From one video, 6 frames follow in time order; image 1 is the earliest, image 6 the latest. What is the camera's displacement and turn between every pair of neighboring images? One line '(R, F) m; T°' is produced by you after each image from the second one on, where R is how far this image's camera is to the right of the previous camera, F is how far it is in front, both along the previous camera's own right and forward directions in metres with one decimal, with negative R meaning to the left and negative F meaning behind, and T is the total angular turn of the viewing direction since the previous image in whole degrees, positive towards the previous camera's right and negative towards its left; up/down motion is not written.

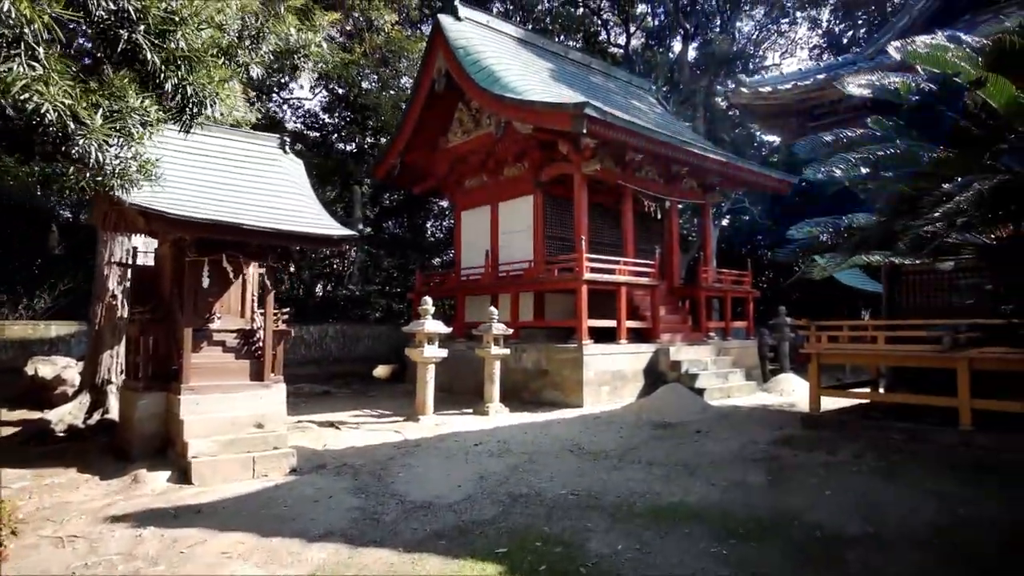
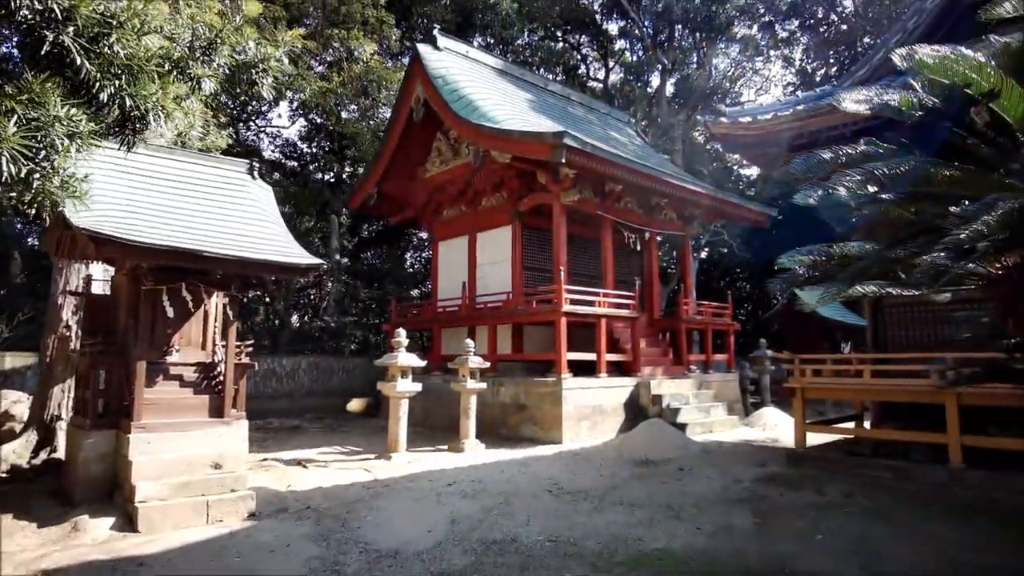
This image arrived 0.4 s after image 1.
(0.0, +0.2) m; +2°
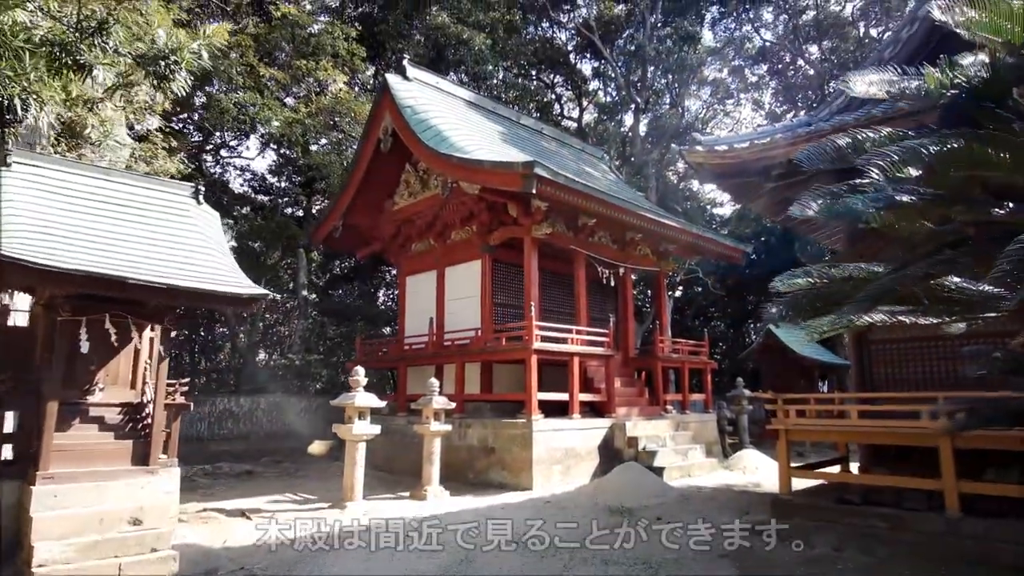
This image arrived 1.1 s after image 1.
(+0.1, +0.4) m; +2°
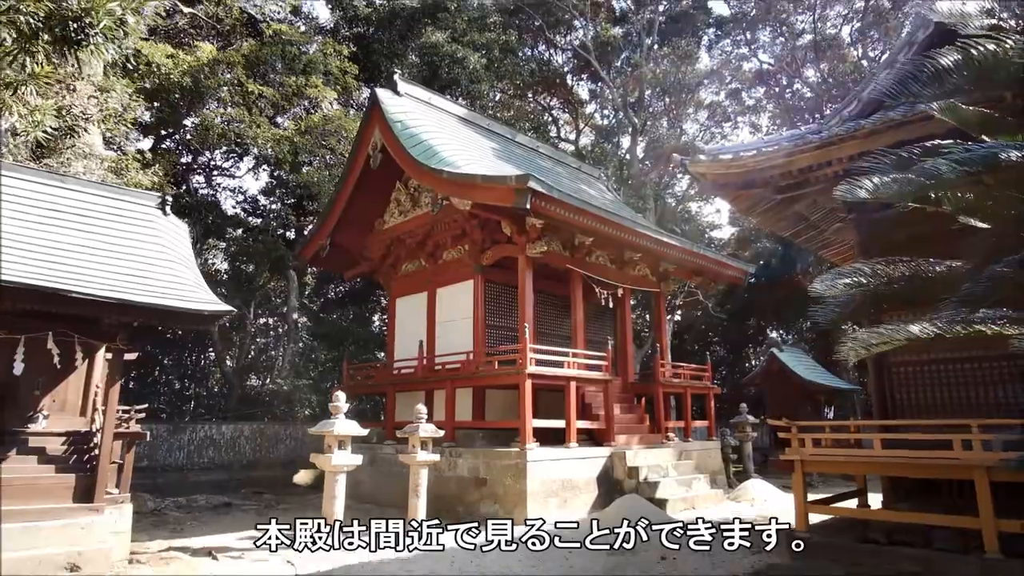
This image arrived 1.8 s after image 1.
(+0.1, +0.4) m; 0°
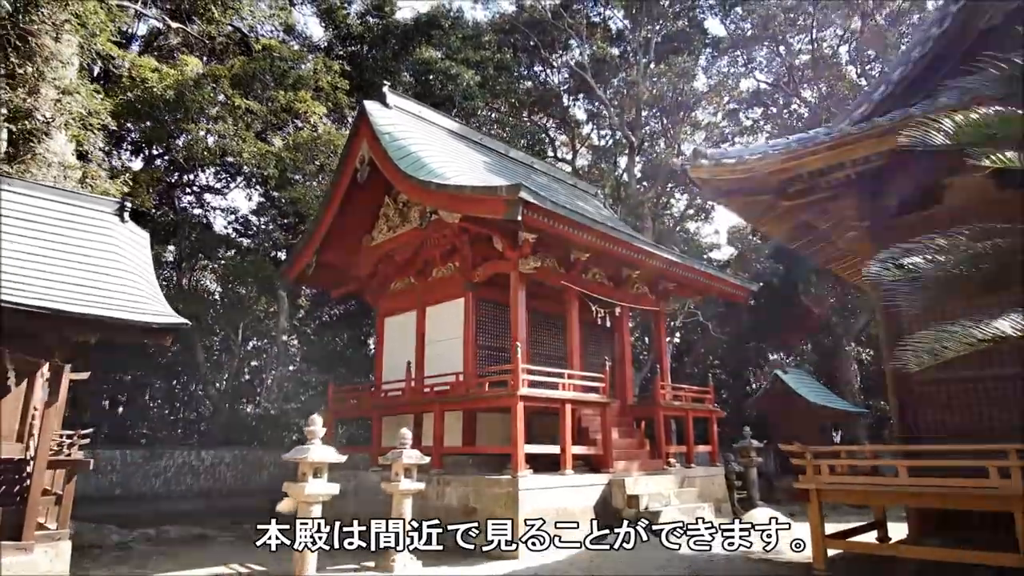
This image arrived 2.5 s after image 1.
(+0.1, +0.4) m; 0°
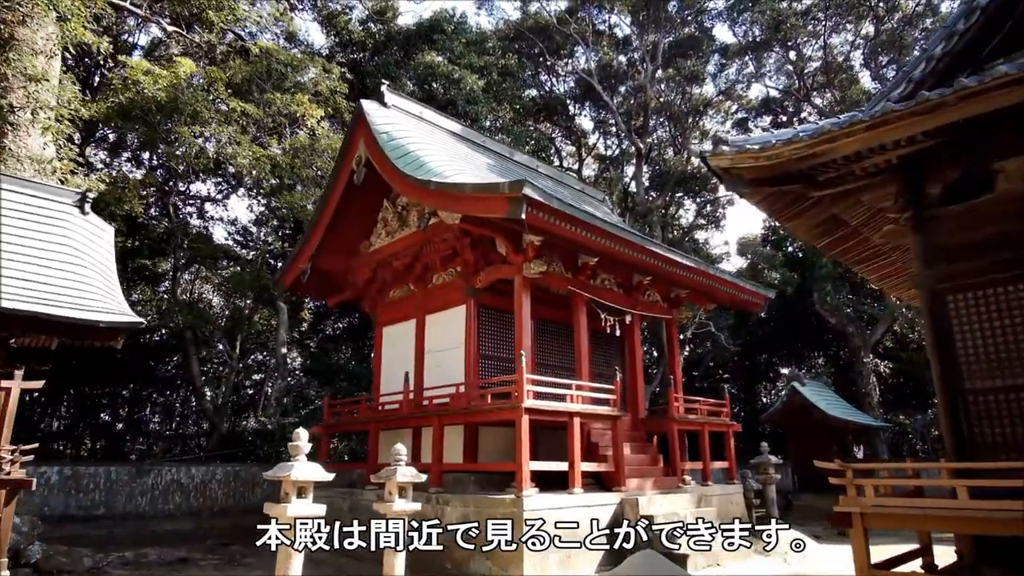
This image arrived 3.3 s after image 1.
(0.0, +0.5) m; -1°
